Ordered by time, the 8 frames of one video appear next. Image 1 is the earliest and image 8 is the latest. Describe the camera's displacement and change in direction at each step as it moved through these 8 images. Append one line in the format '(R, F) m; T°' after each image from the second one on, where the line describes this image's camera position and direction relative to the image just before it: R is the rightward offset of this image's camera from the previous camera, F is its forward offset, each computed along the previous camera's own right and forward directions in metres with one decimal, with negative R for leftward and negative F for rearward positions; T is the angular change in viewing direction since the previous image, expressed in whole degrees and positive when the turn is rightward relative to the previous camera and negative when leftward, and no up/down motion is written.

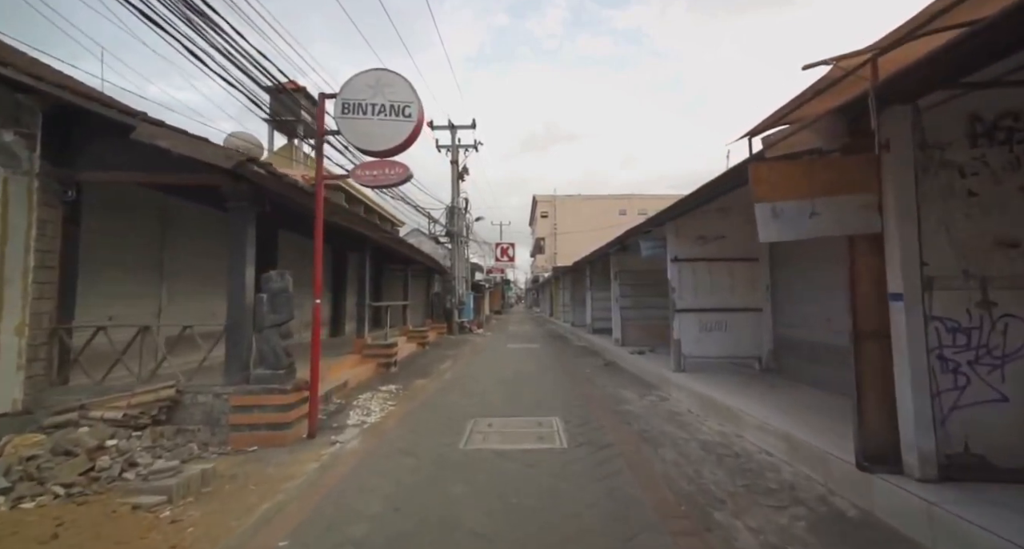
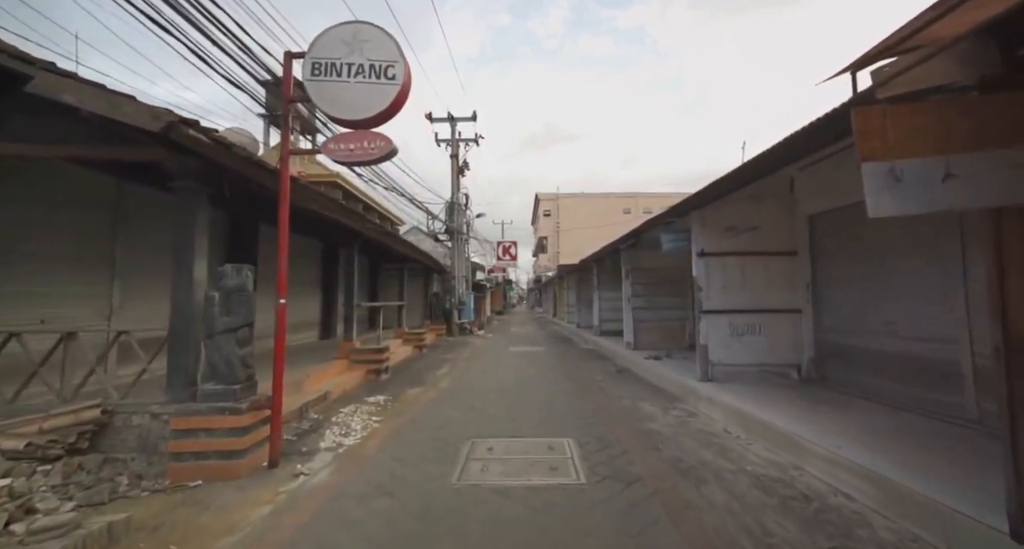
(0.0, +0.8) m; 0°
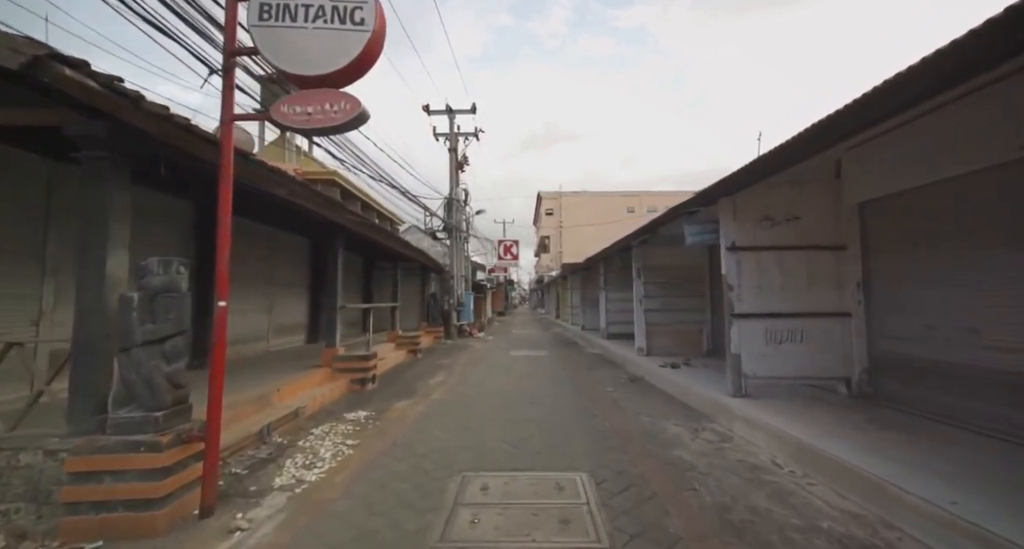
(0.0, +0.8) m; 0°
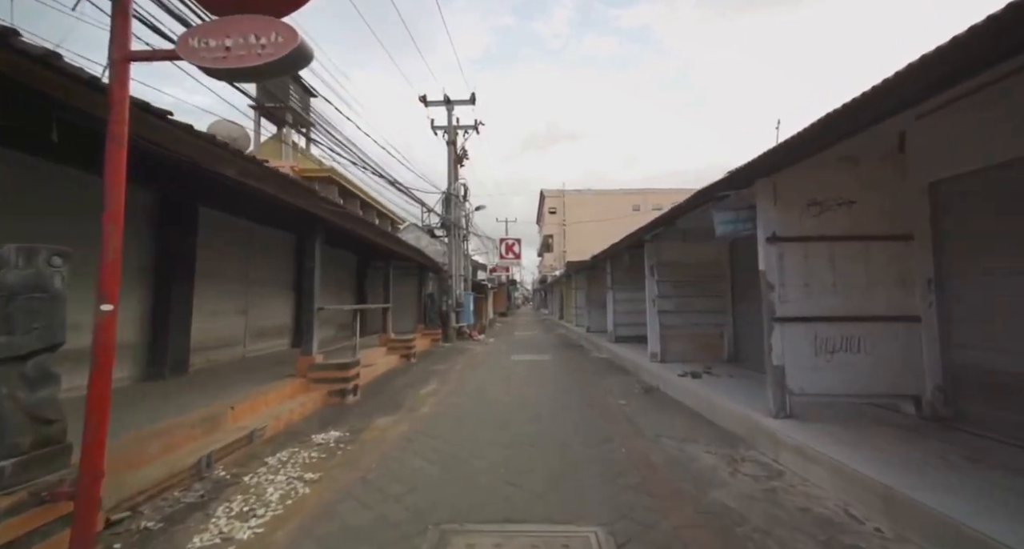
(+0.1, +0.8) m; 0°
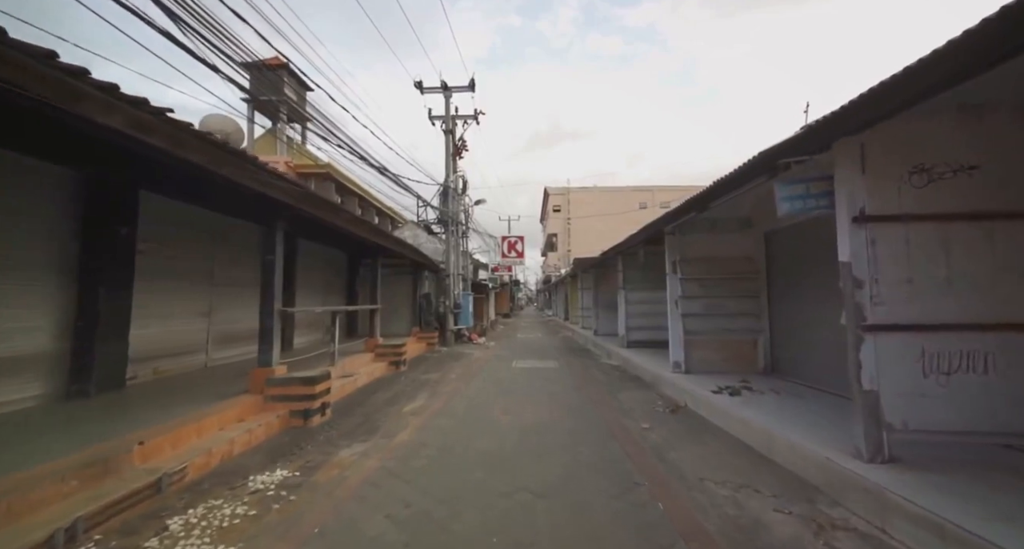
(+0.1, +1.1) m; 0°
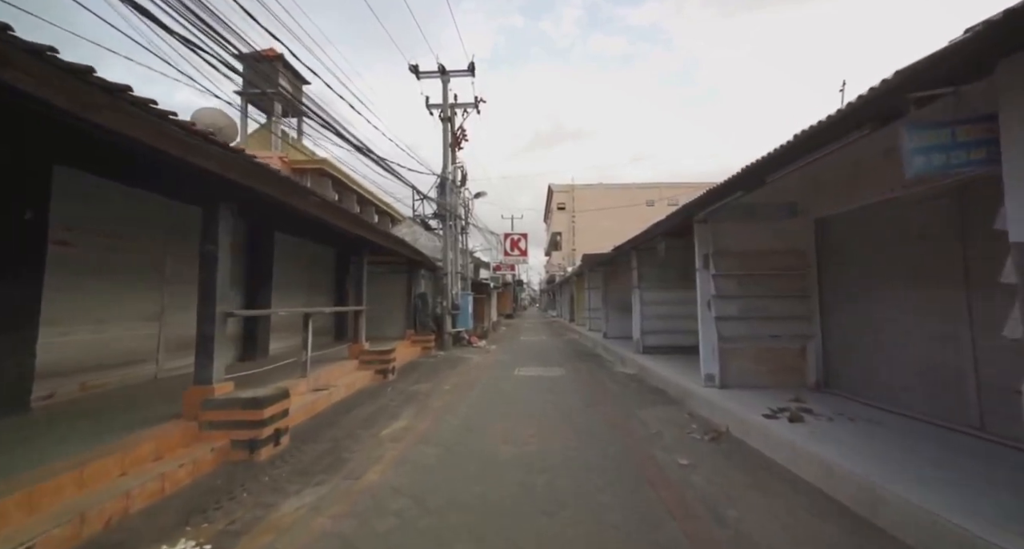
(0.0, +1.1) m; 0°
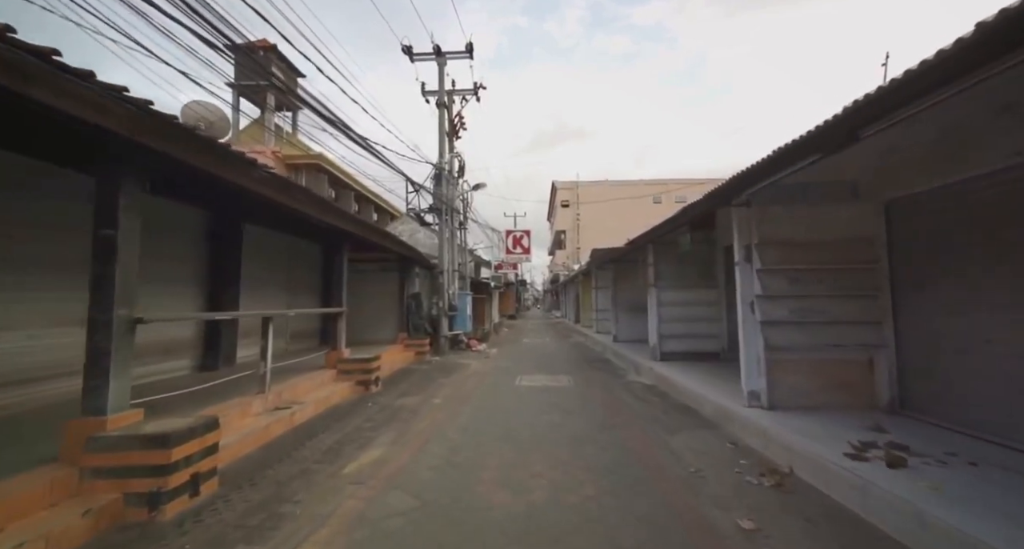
(+0.1, +1.1) m; 0°
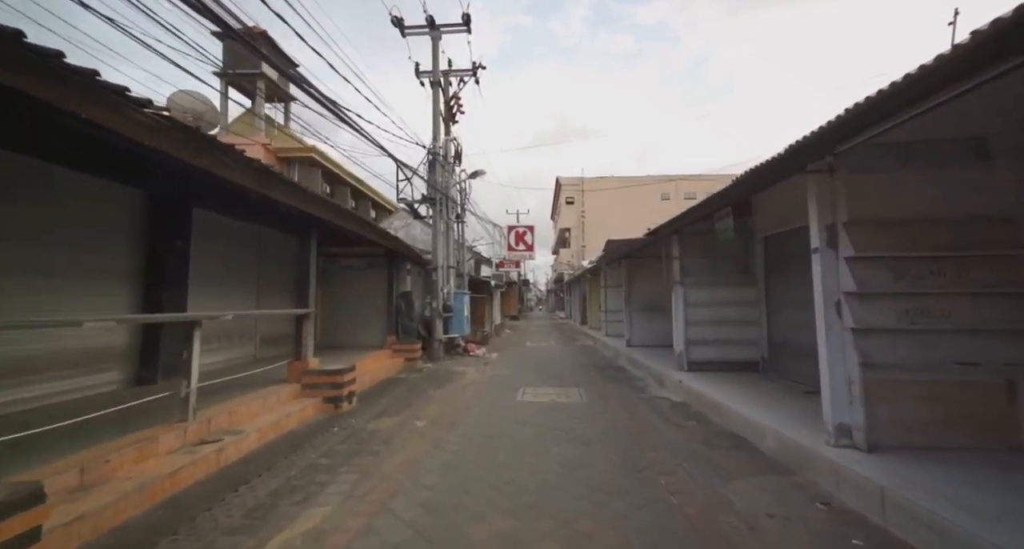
(0.0, +1.3) m; 0°
